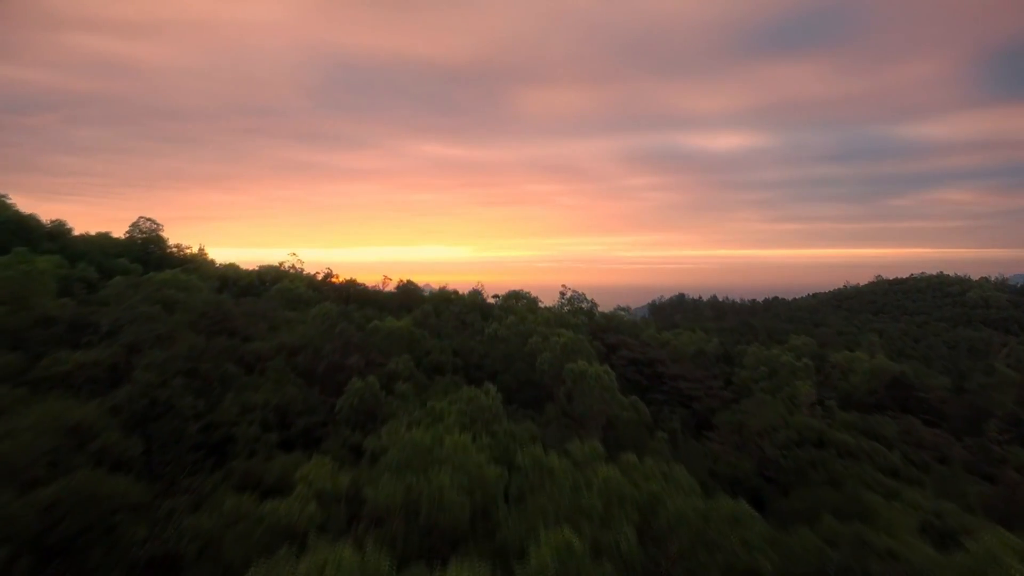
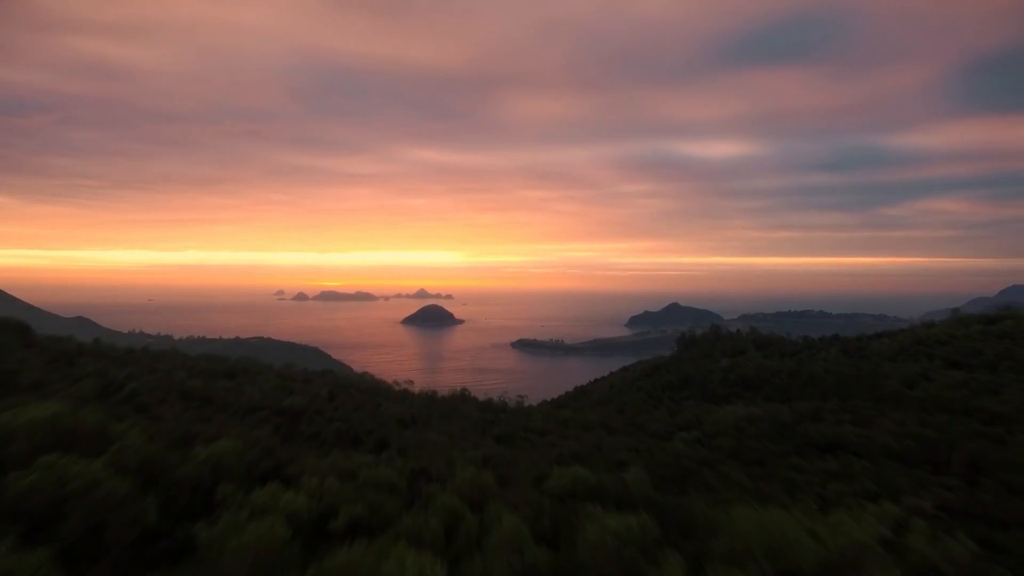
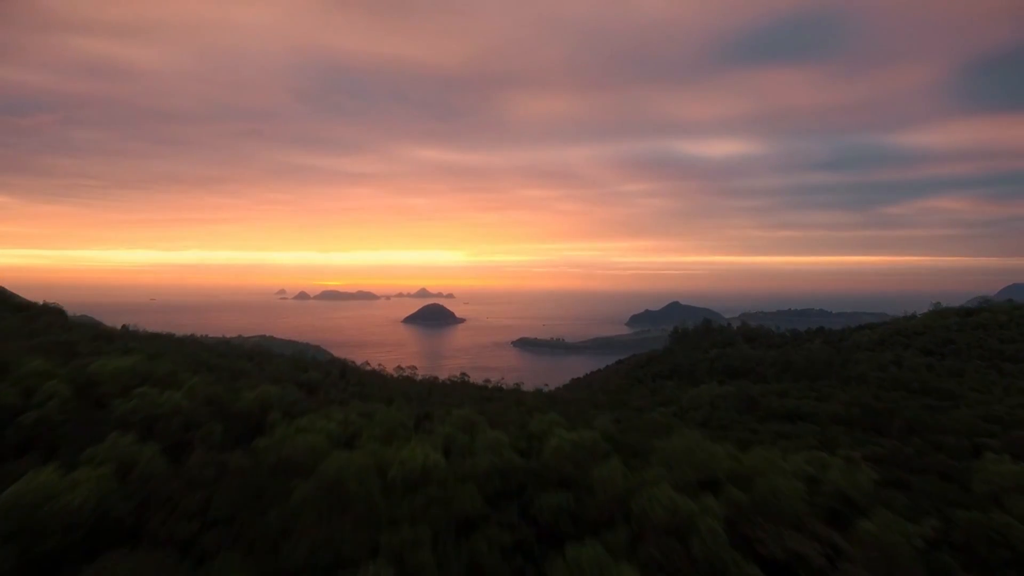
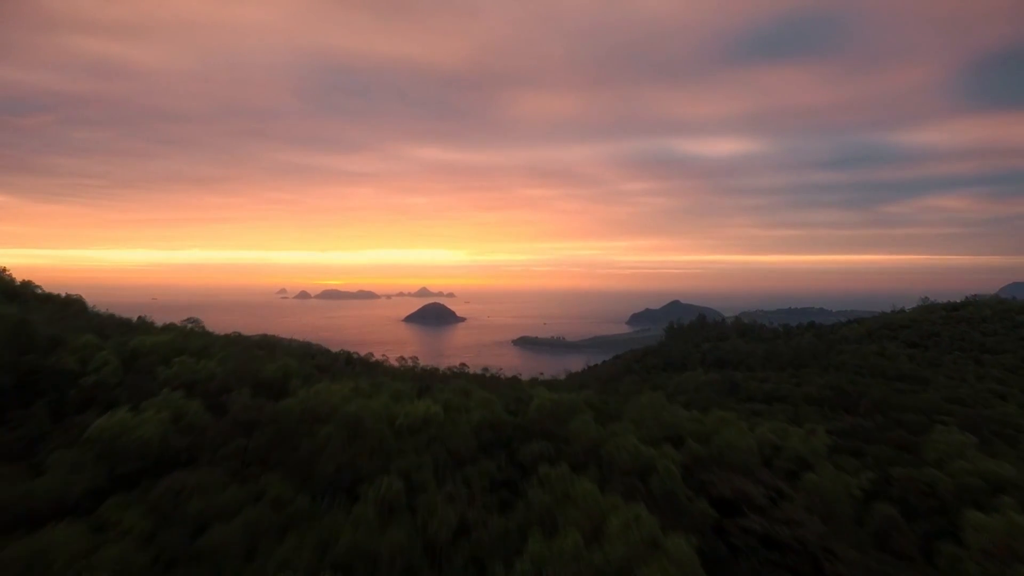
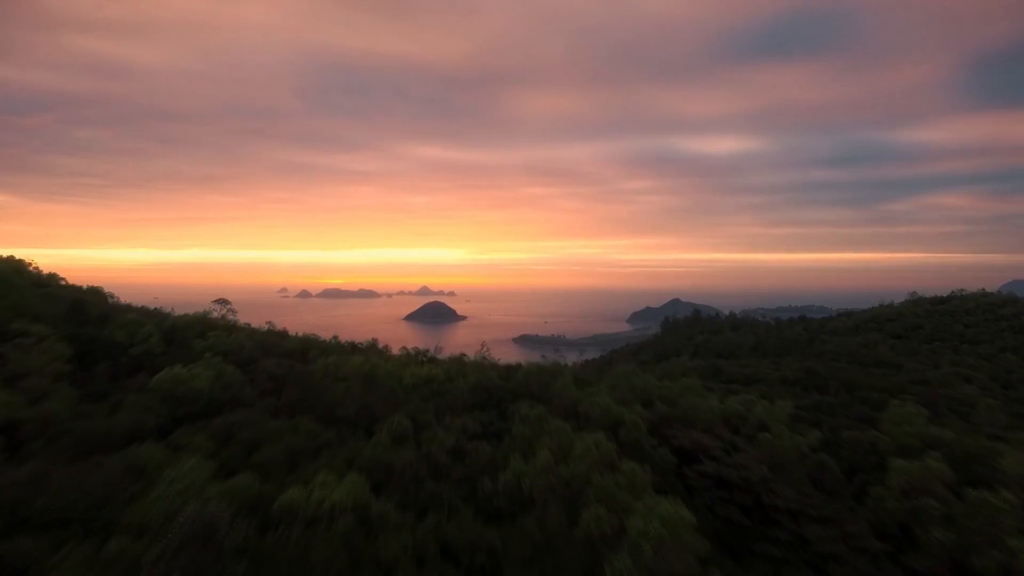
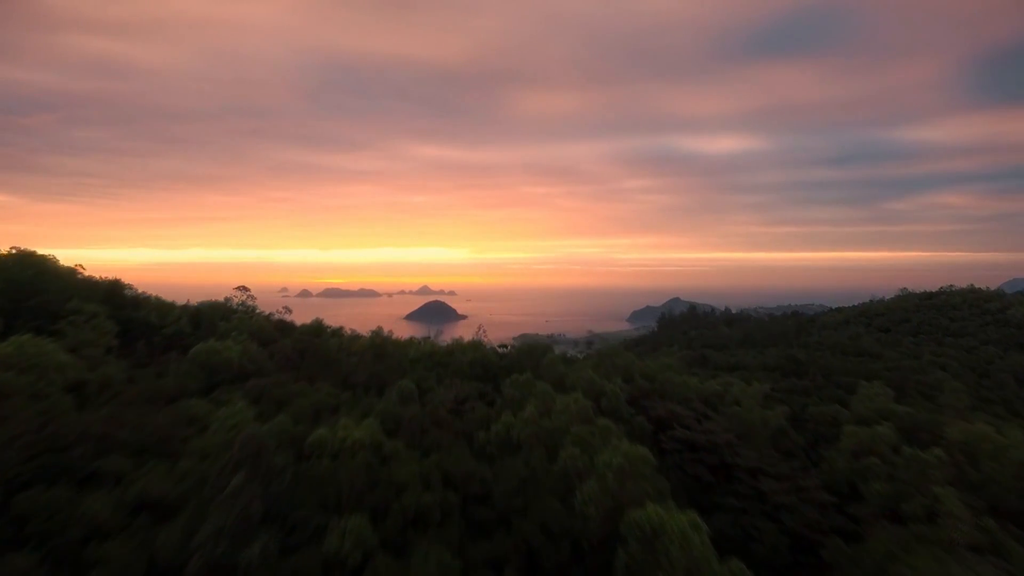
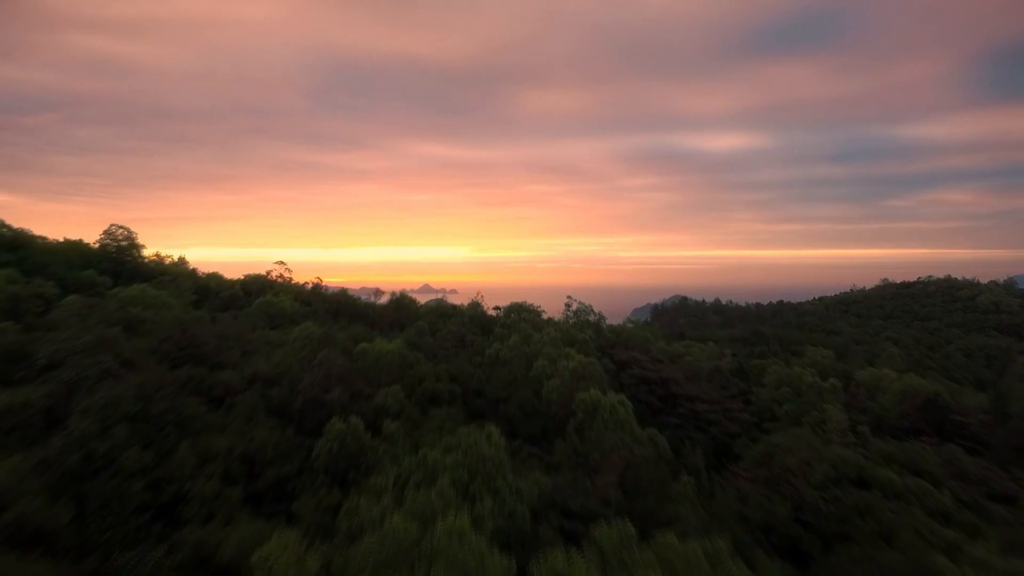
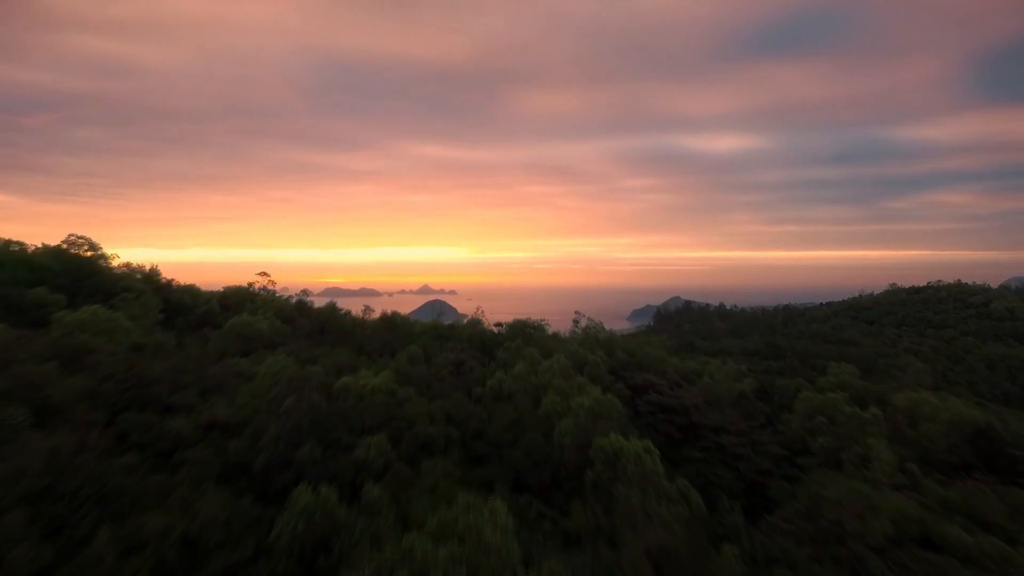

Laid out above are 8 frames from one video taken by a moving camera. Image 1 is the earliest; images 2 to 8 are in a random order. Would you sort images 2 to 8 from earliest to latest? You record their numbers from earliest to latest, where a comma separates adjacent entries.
7, 8, 6, 5, 4, 3, 2
